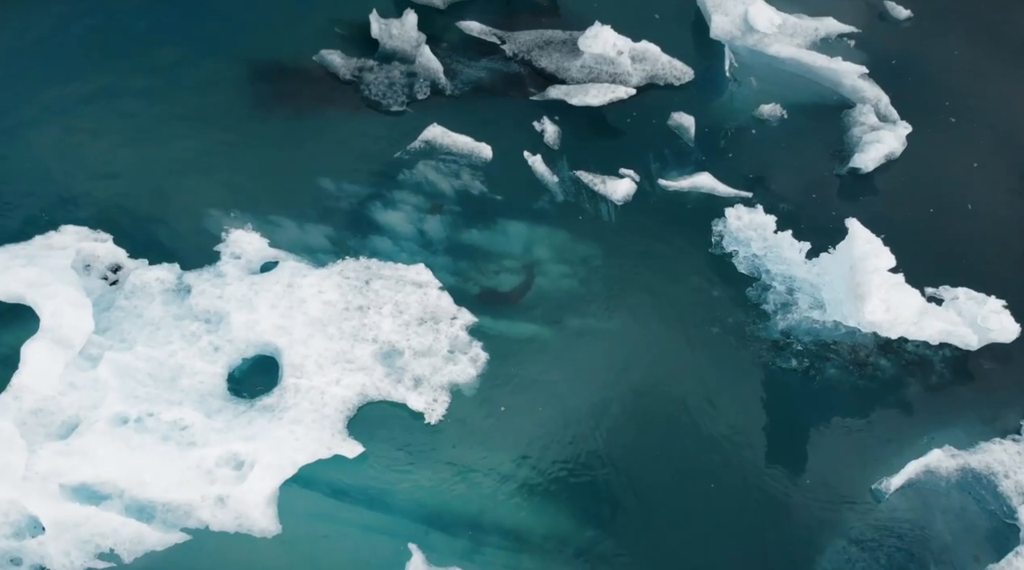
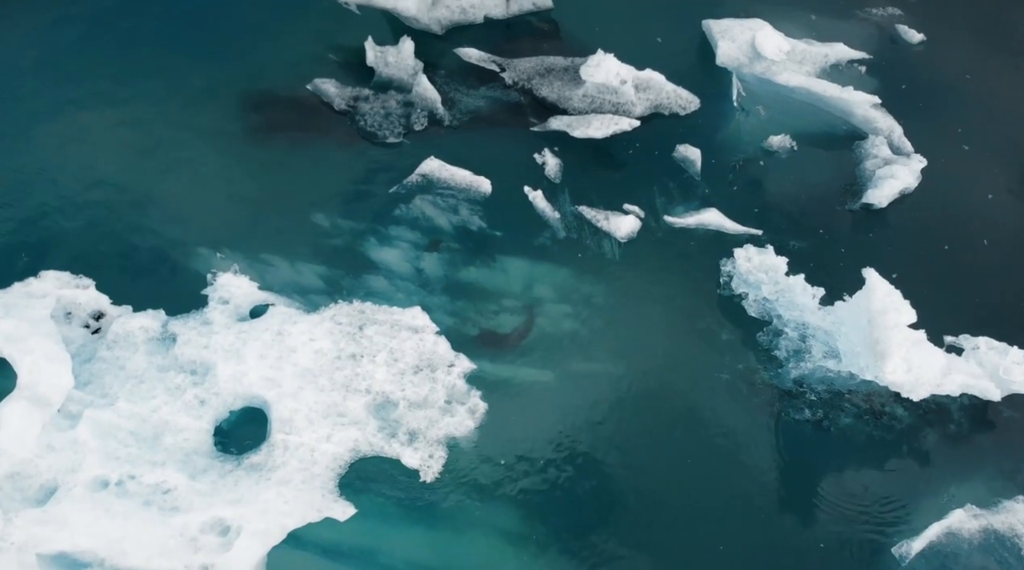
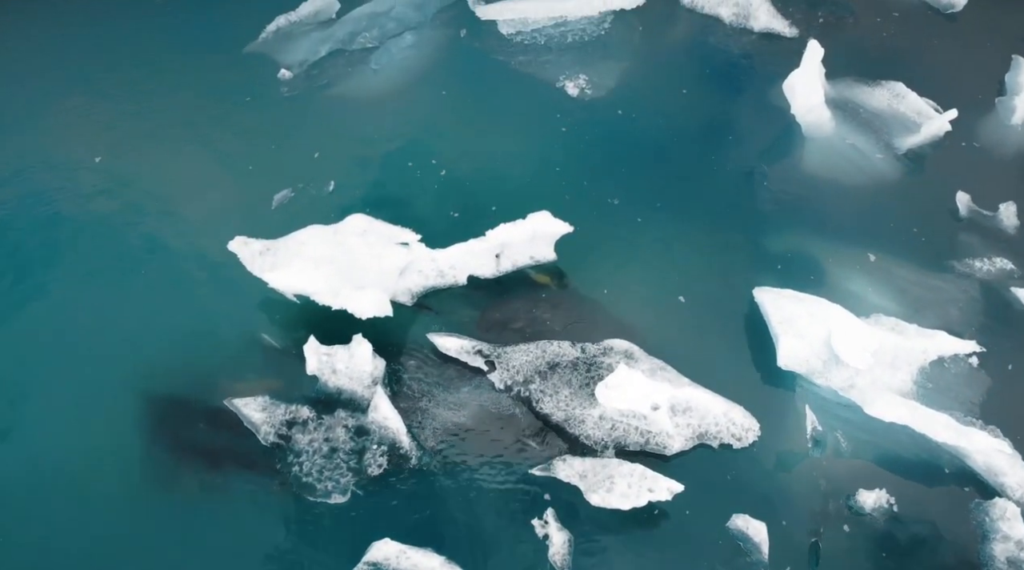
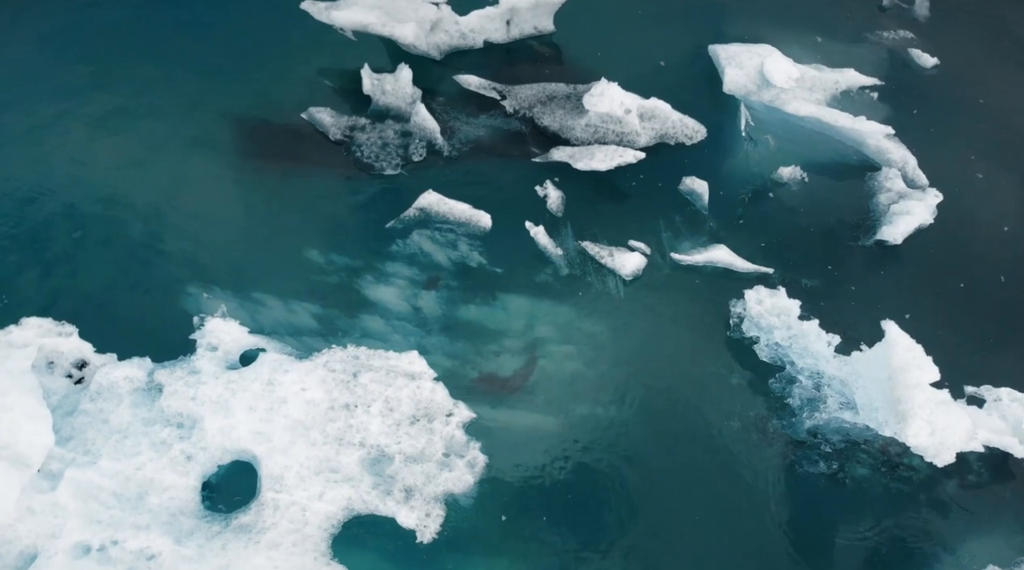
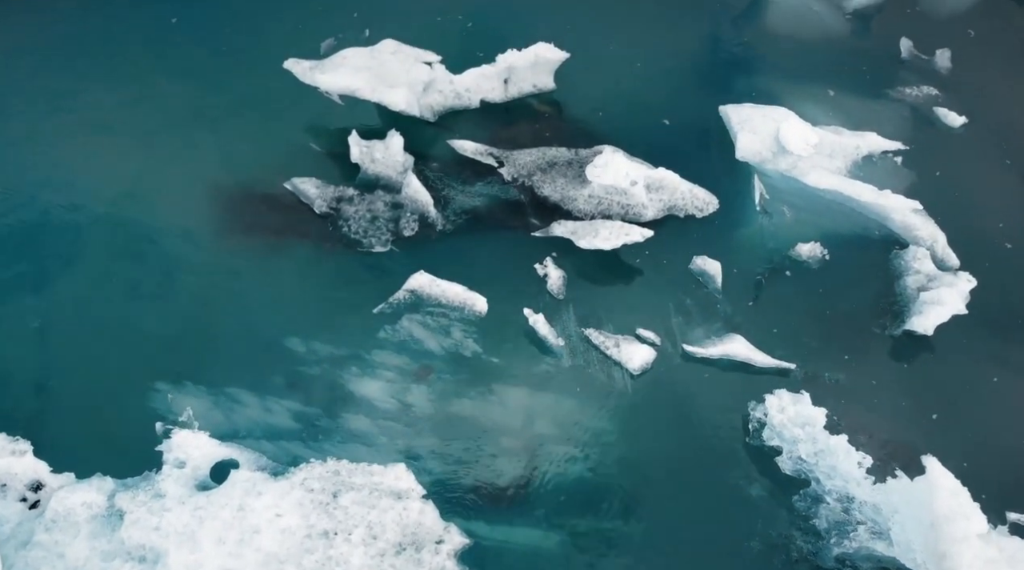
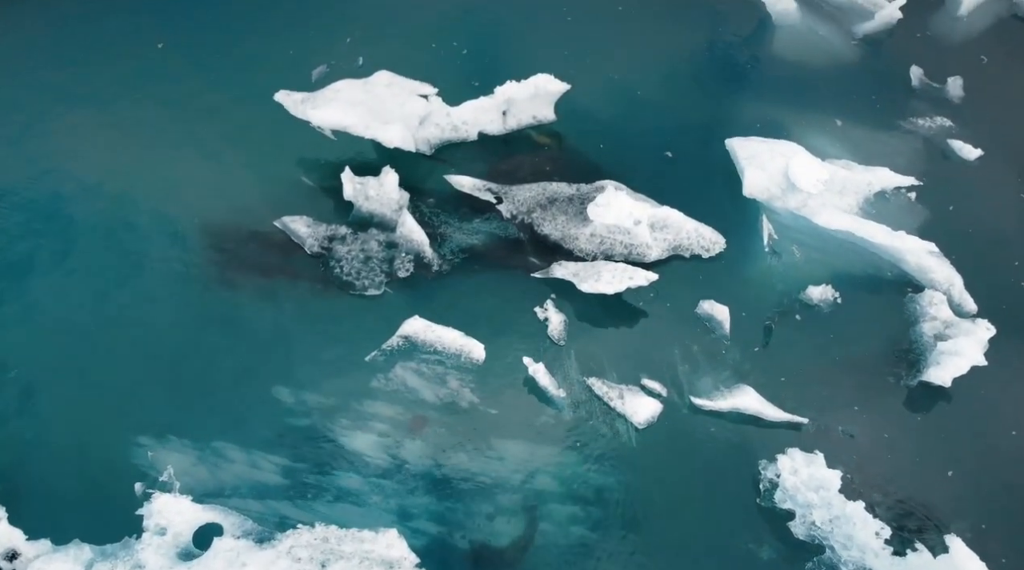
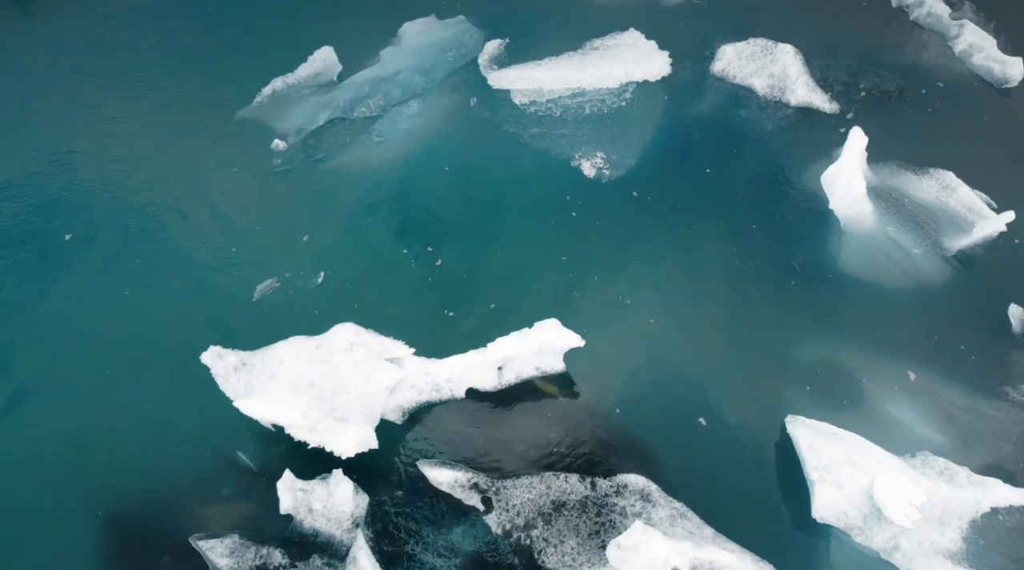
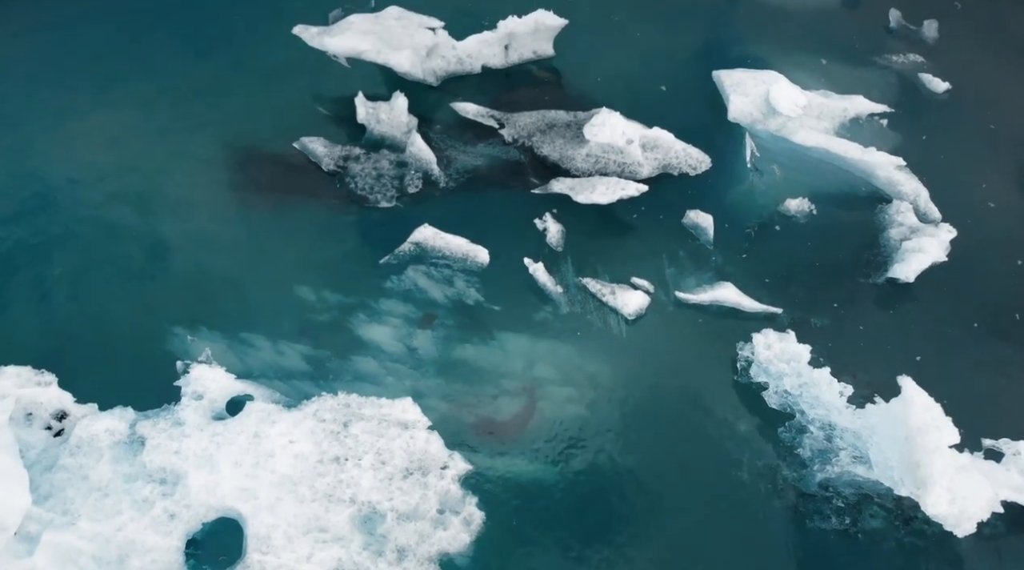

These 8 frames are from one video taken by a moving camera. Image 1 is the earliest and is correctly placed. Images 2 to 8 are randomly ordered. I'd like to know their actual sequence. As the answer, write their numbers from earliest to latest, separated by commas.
2, 4, 8, 5, 6, 3, 7
